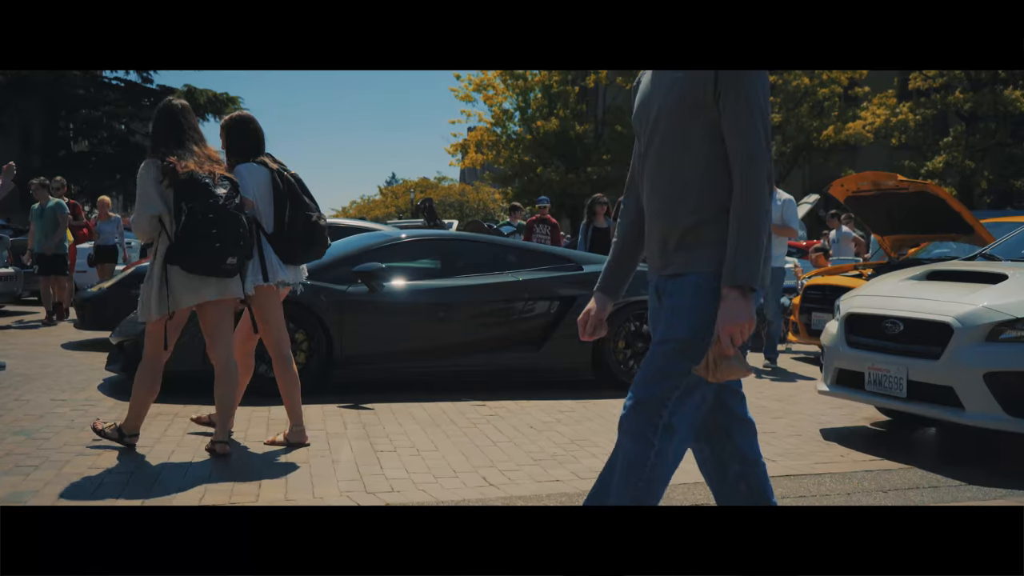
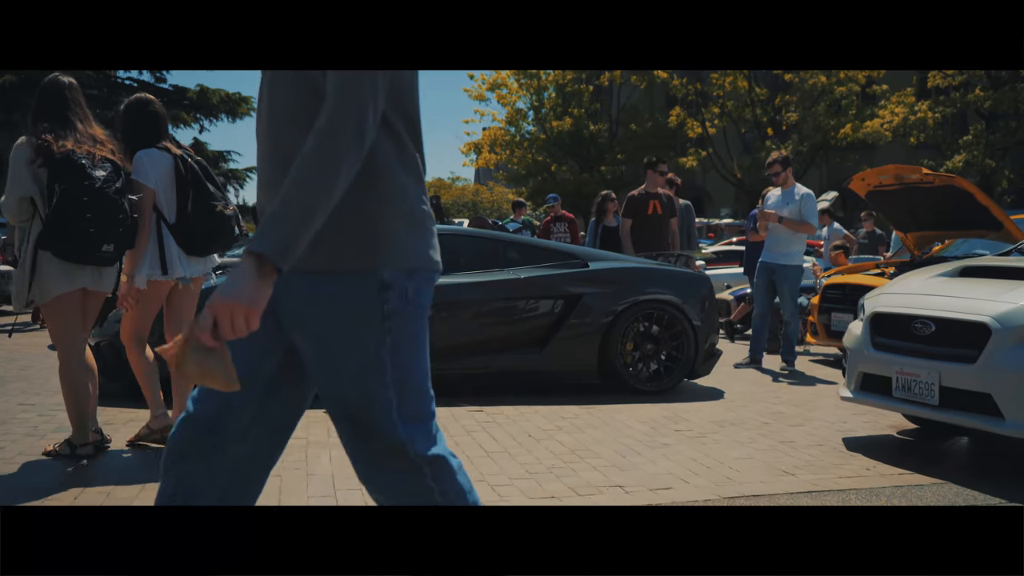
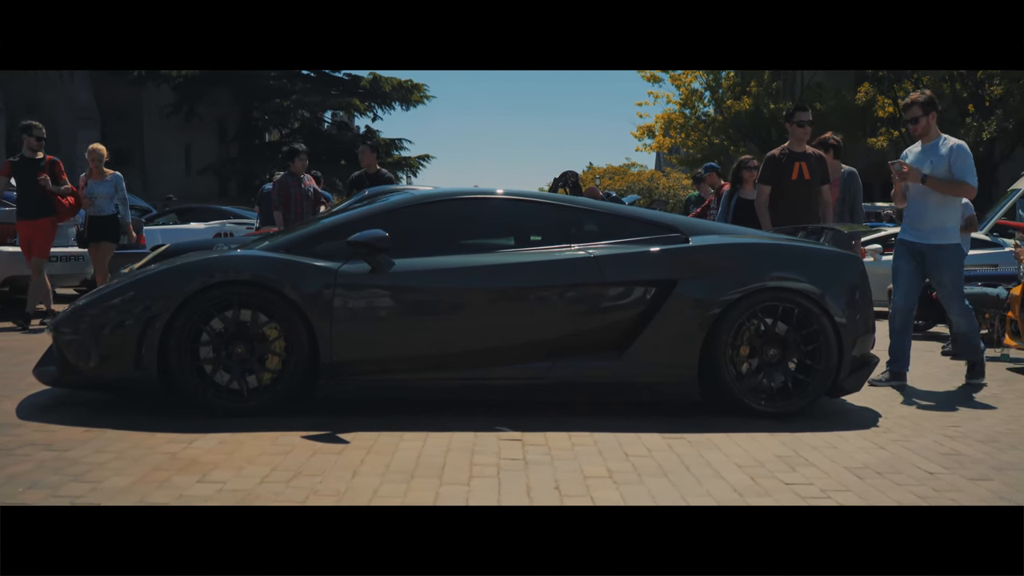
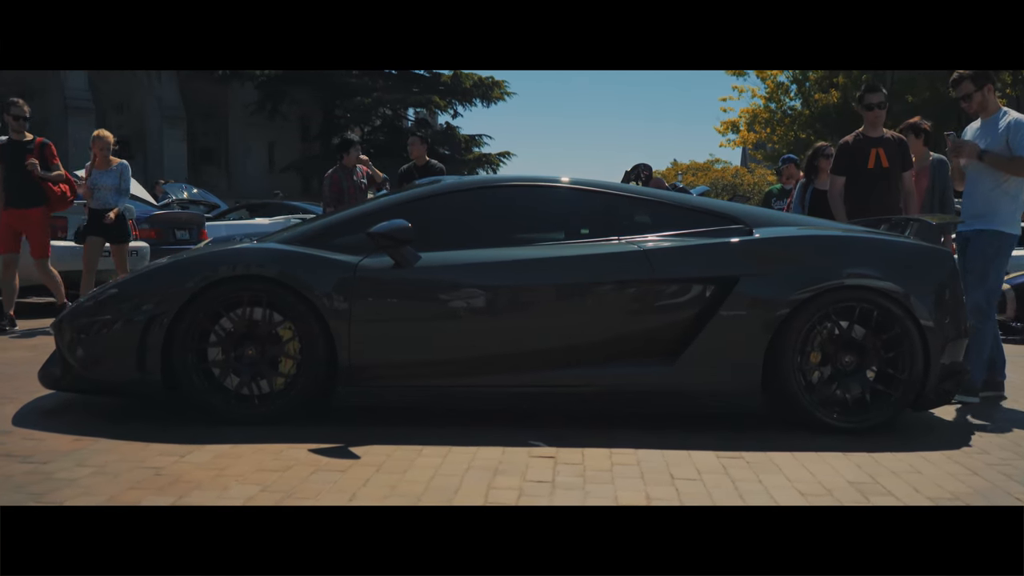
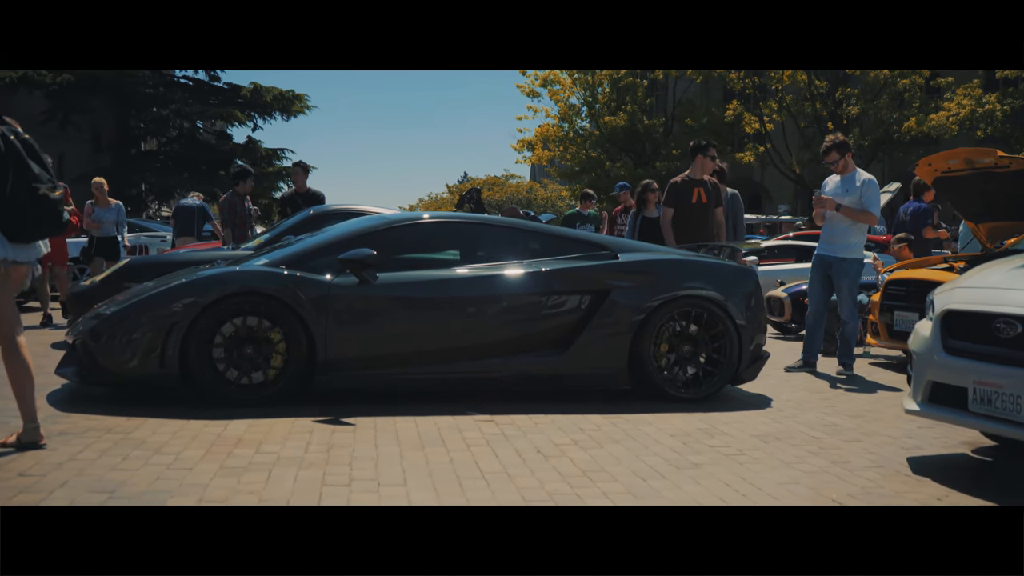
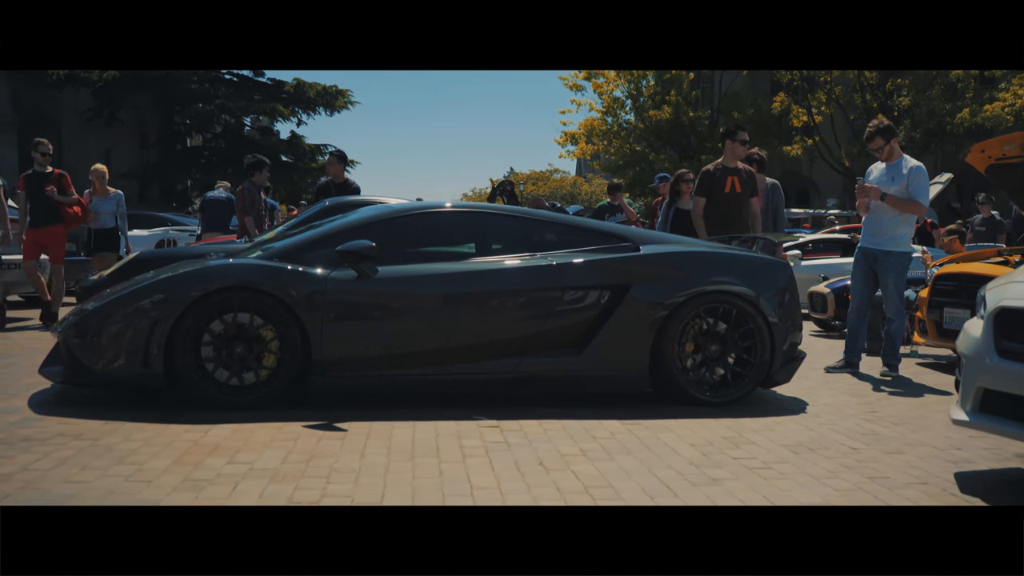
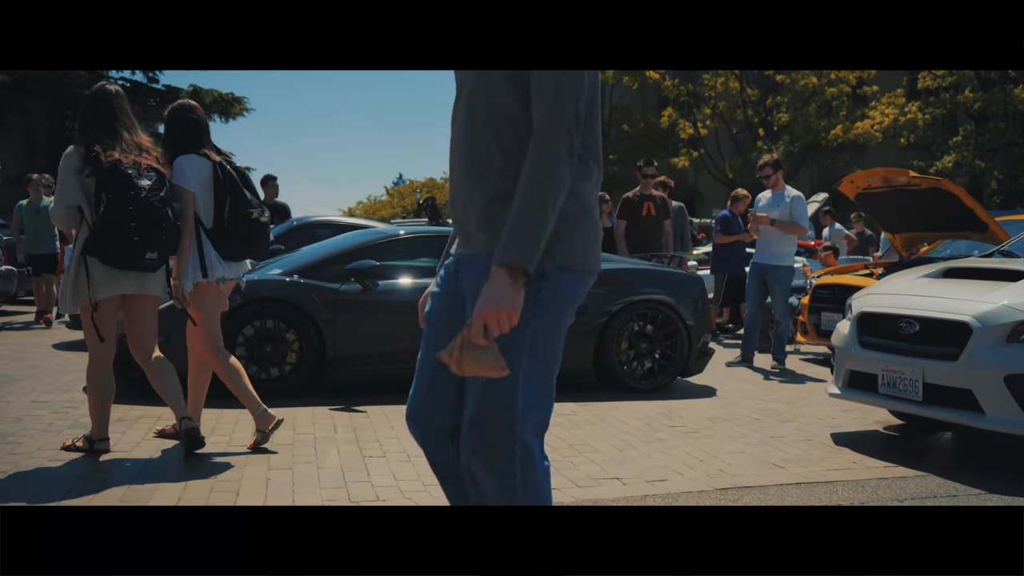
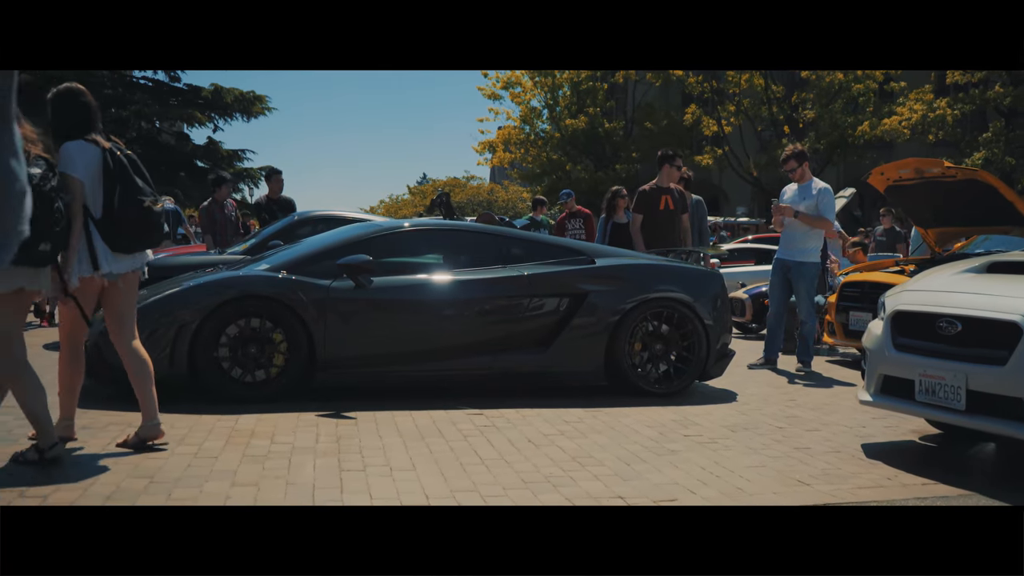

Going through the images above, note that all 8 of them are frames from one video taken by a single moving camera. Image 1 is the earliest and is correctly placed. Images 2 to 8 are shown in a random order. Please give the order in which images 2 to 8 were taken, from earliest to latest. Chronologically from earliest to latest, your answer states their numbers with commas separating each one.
7, 2, 8, 5, 6, 3, 4
